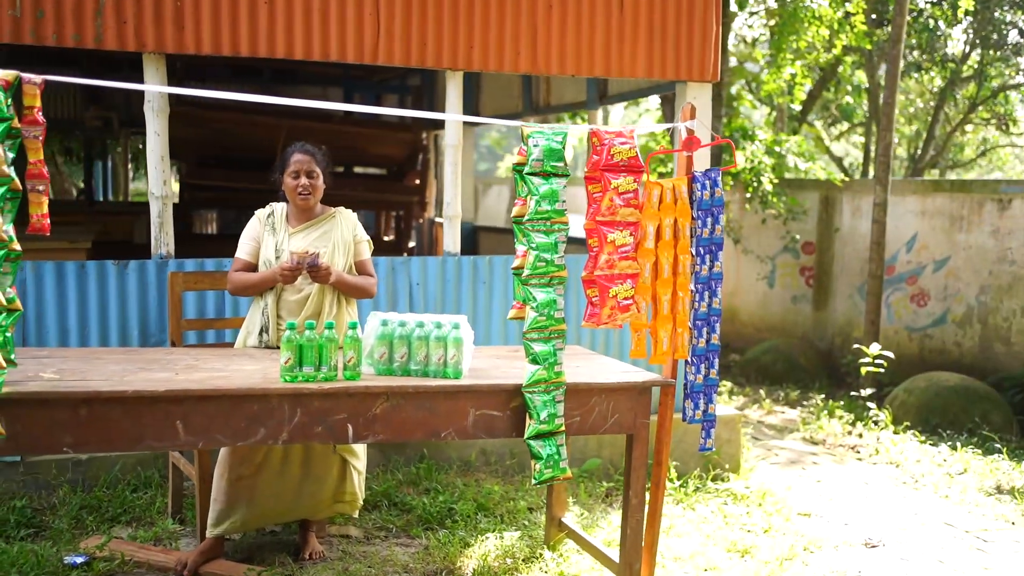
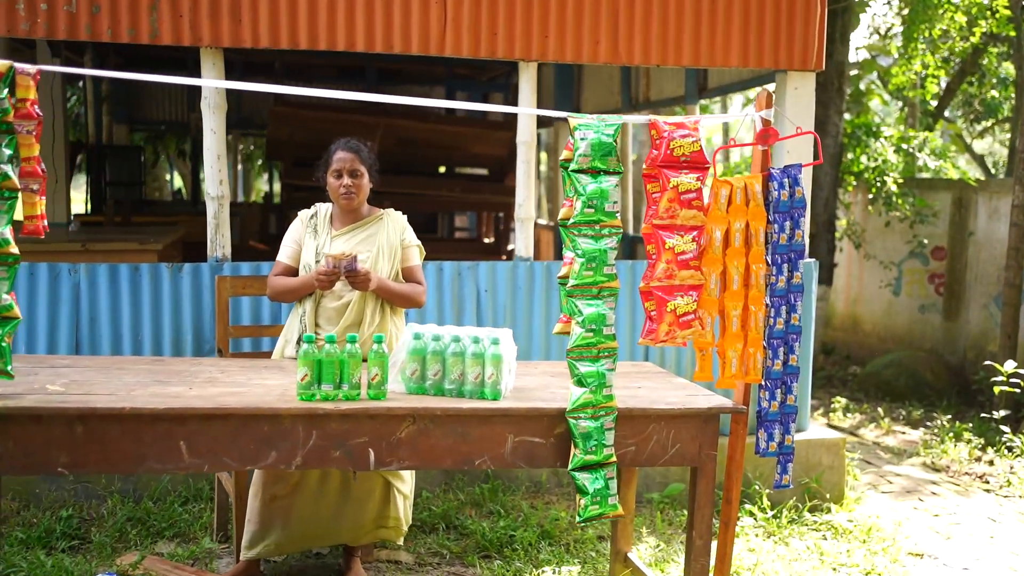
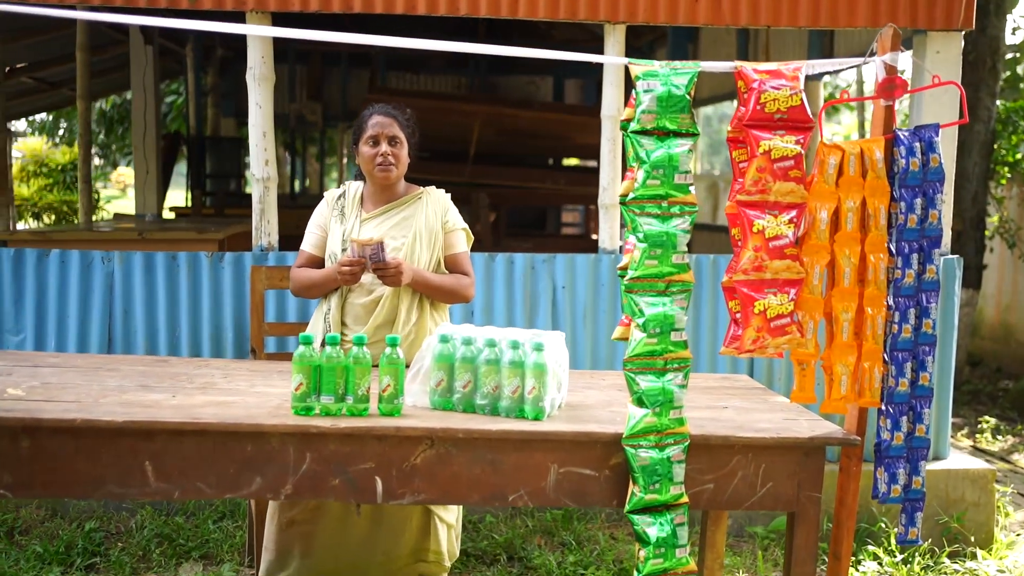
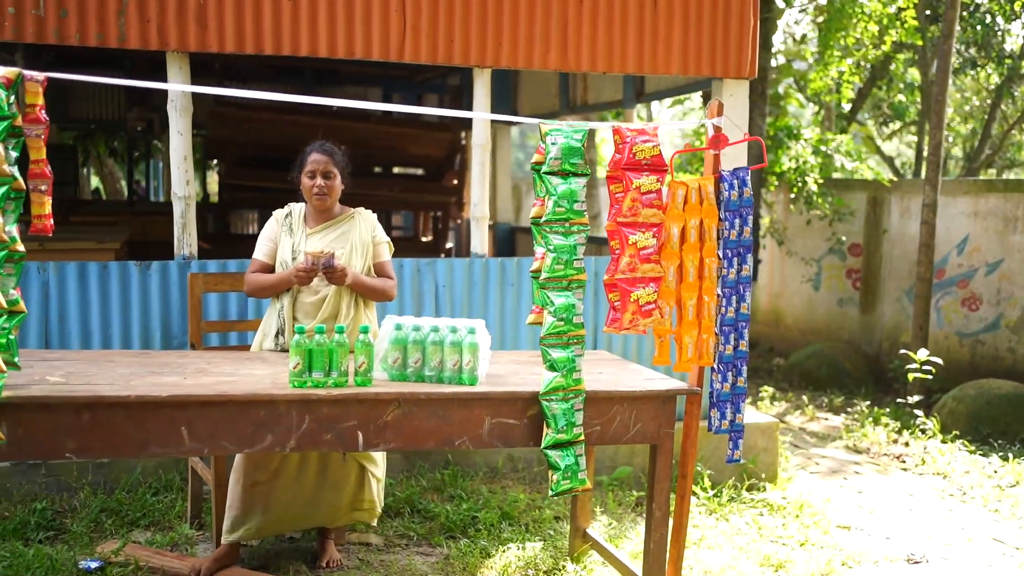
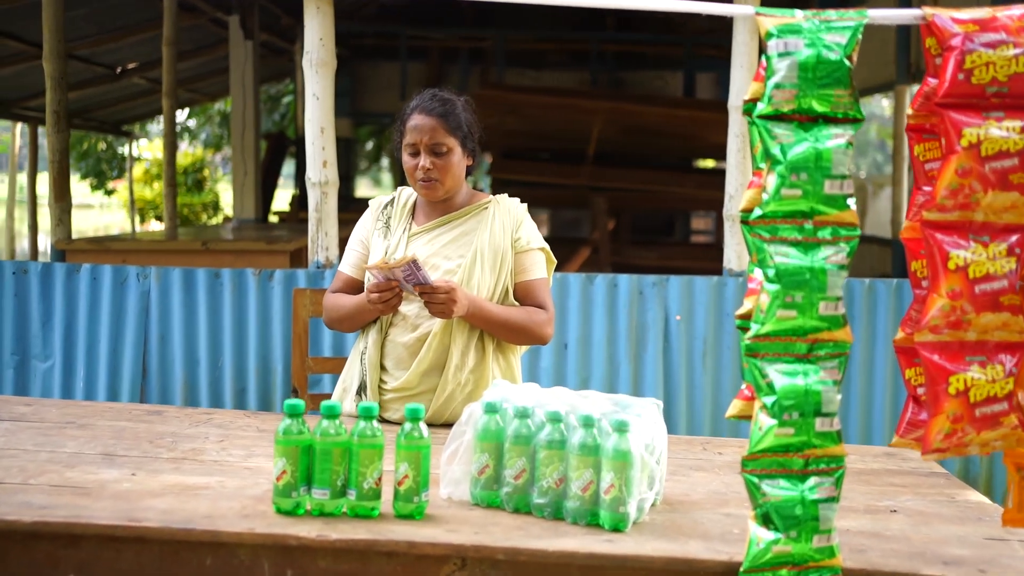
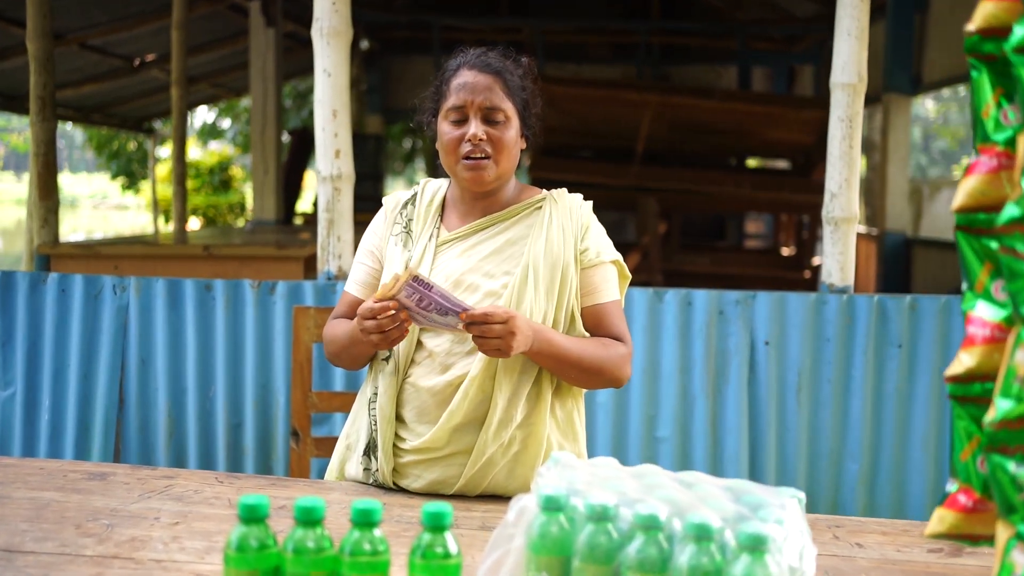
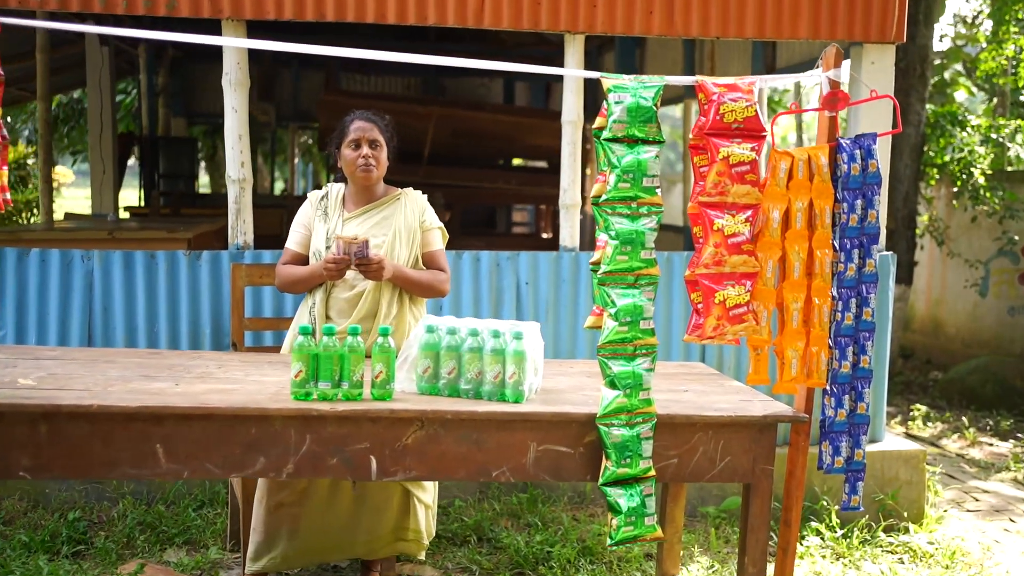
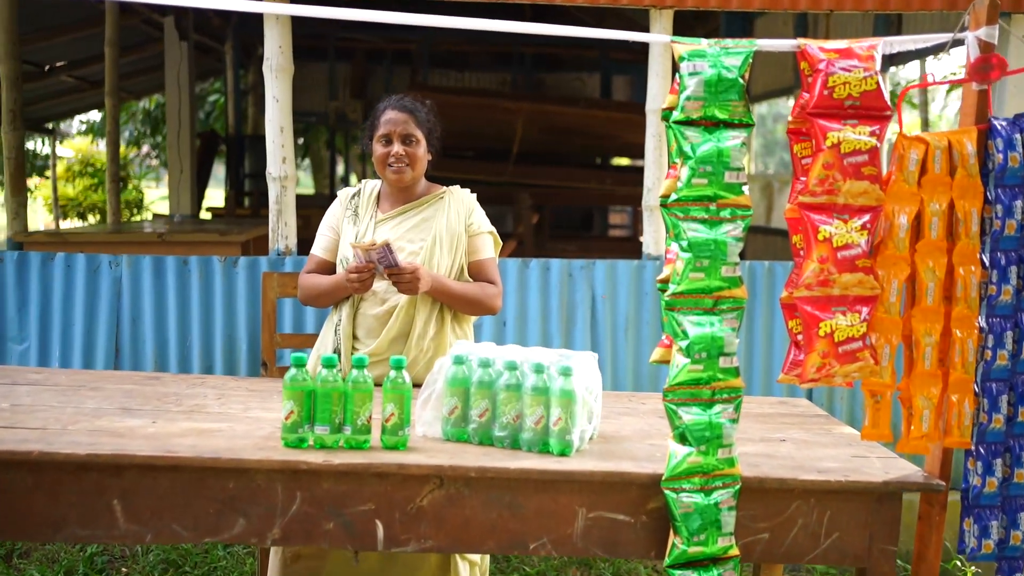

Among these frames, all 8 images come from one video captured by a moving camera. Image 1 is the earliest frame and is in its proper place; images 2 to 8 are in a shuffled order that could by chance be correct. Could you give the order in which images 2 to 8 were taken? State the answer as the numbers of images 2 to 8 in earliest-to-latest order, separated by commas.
4, 2, 7, 3, 8, 5, 6
